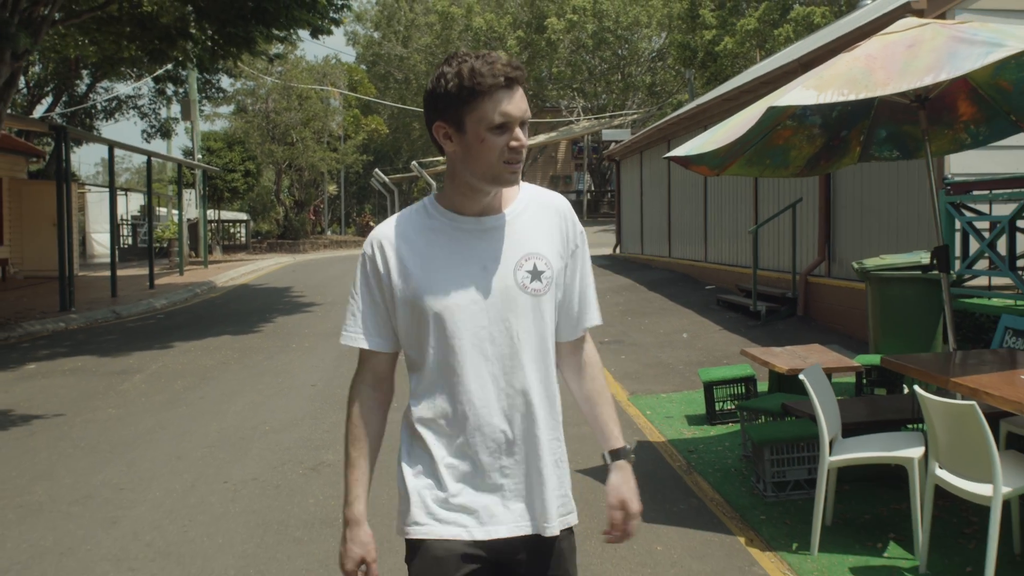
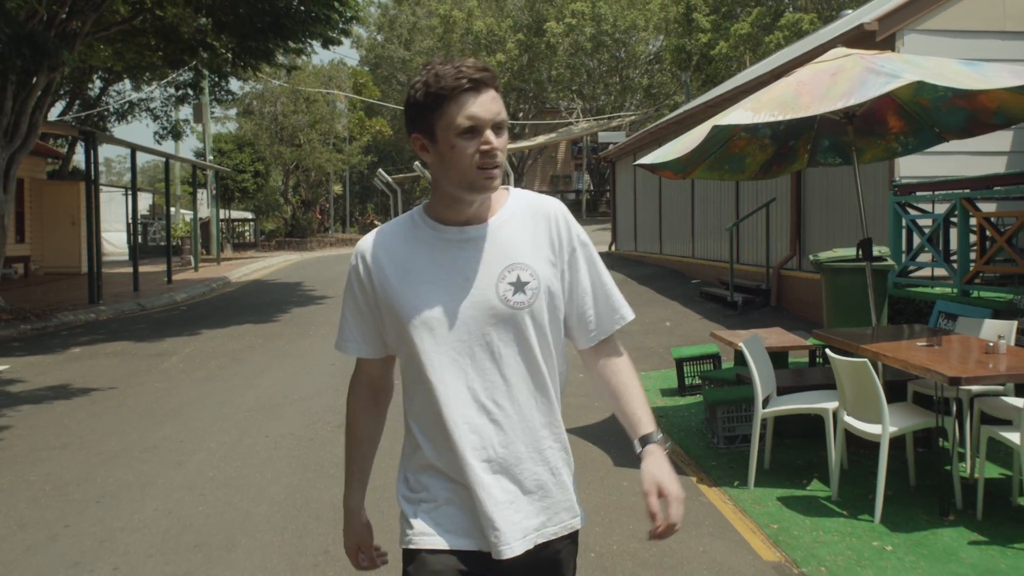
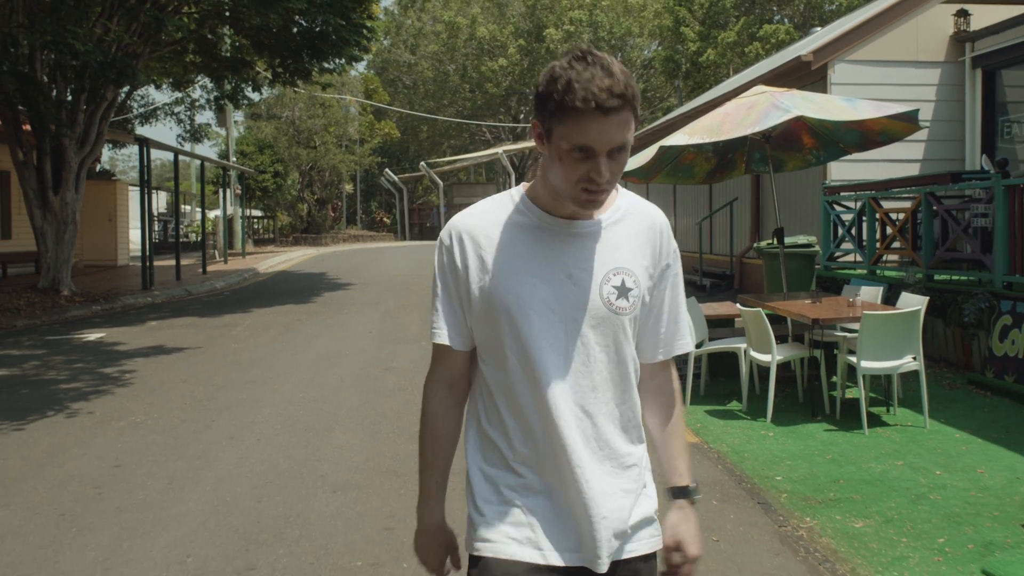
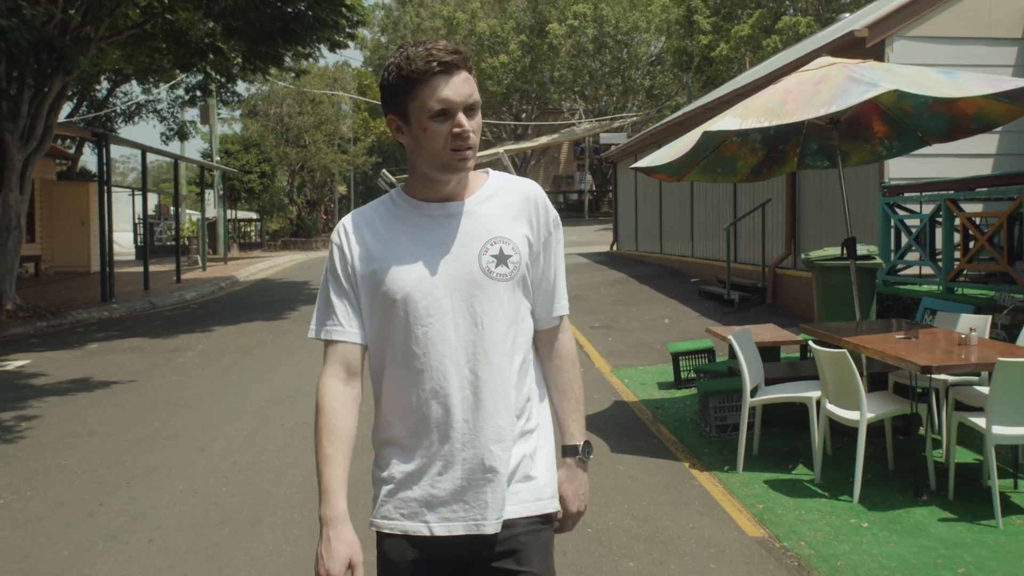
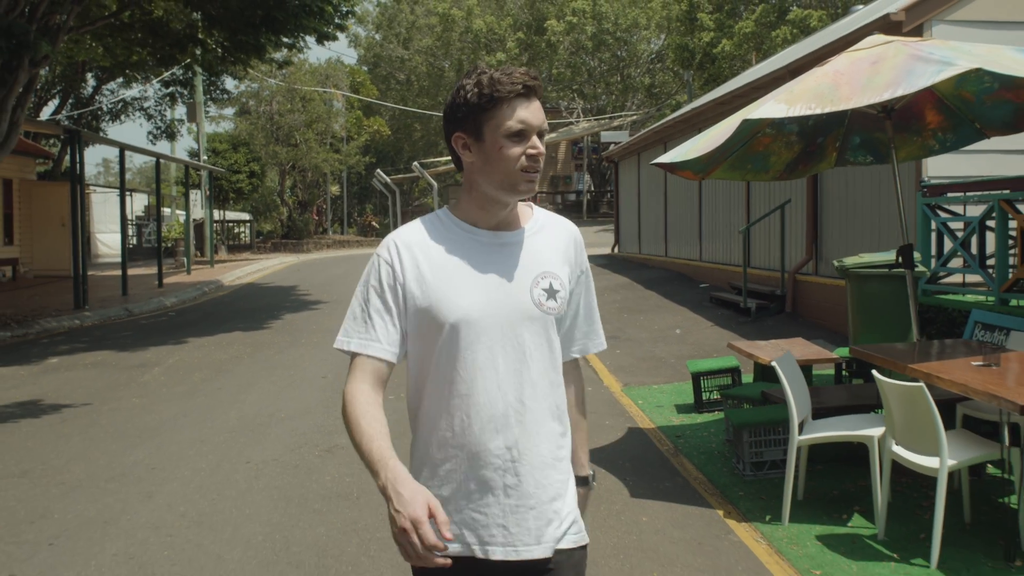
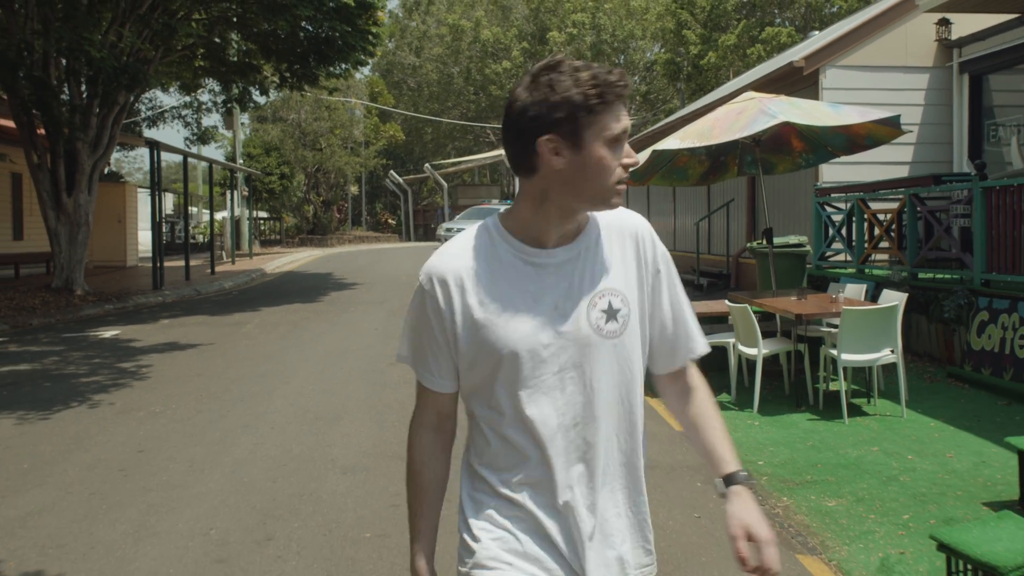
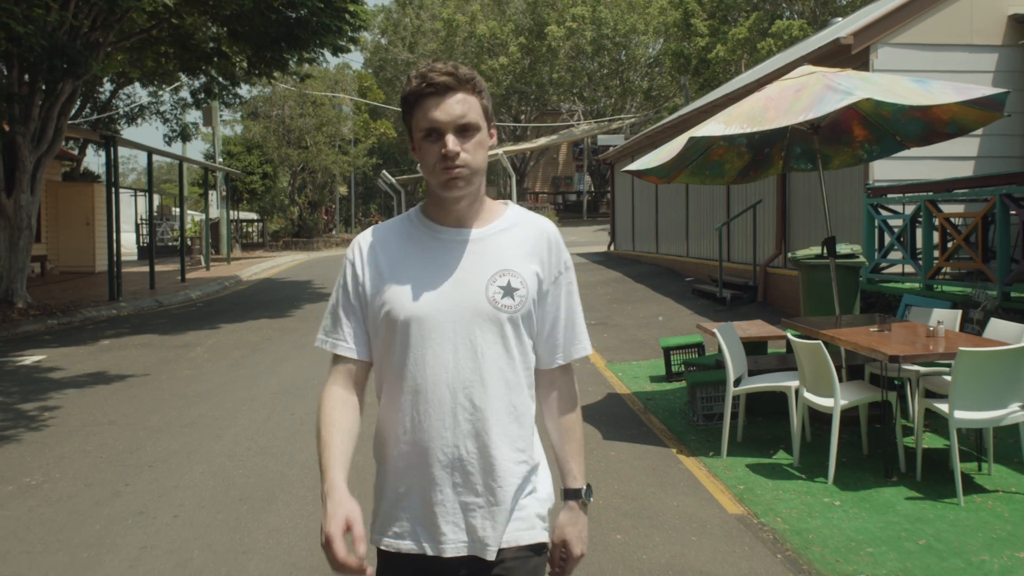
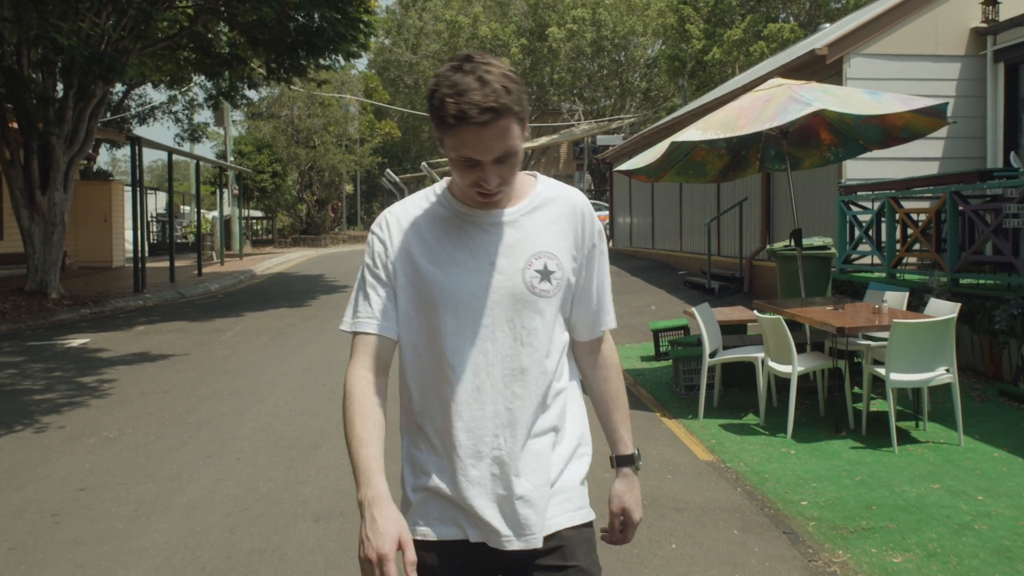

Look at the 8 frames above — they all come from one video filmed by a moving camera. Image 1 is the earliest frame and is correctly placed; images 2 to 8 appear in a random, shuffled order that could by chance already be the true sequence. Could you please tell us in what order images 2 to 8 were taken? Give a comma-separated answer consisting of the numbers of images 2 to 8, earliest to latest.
5, 2, 4, 7, 8, 3, 6
